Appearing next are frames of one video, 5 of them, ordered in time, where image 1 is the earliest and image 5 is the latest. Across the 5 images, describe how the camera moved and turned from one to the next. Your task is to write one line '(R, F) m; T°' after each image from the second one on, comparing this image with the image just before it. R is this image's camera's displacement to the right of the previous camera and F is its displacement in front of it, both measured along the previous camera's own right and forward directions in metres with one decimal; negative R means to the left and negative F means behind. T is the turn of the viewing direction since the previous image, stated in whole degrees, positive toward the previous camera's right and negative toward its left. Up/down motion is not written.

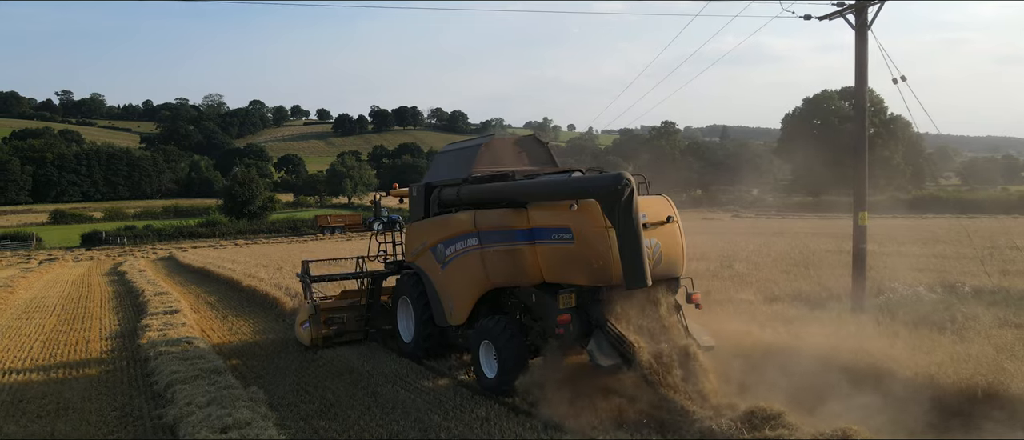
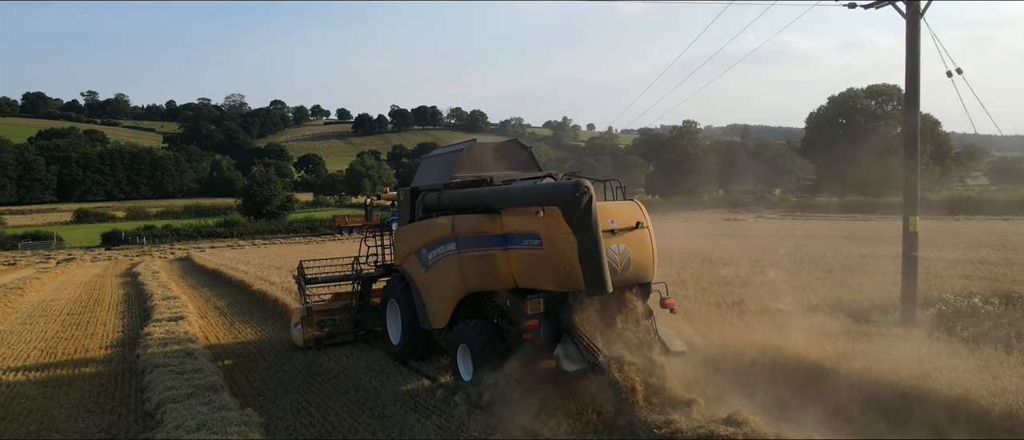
(0.0, +0.6) m; -2°
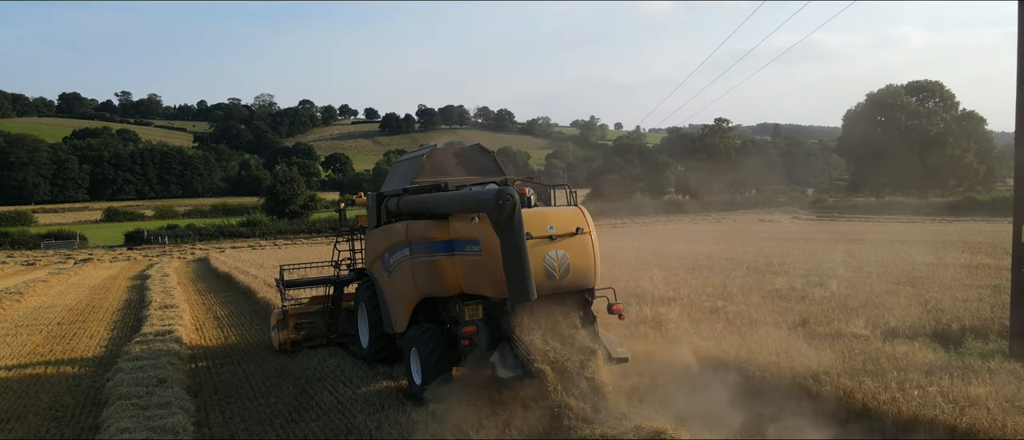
(0.0, +1.2) m; -2°
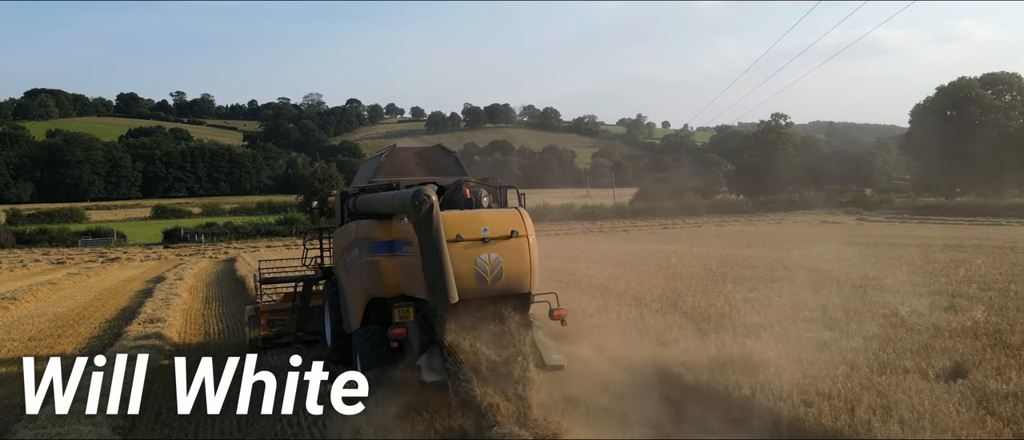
(0.0, +2.0) m; -4°
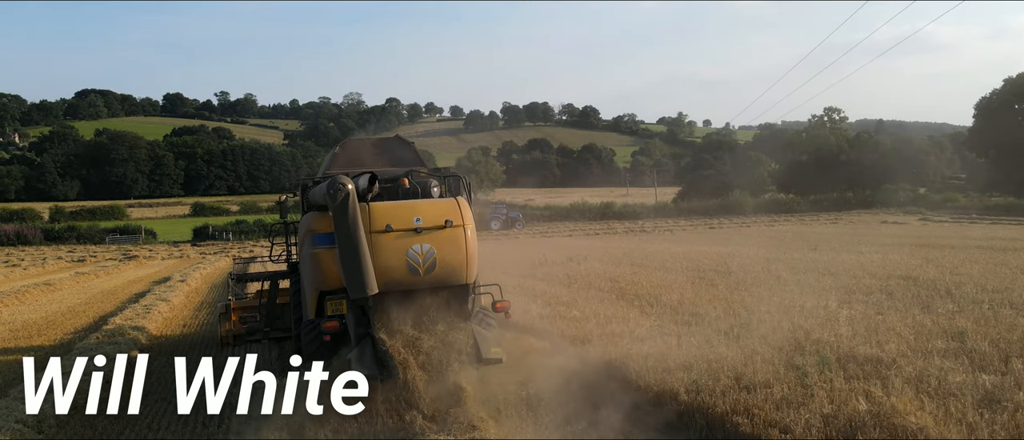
(+0.1, +1.9) m; -4°
